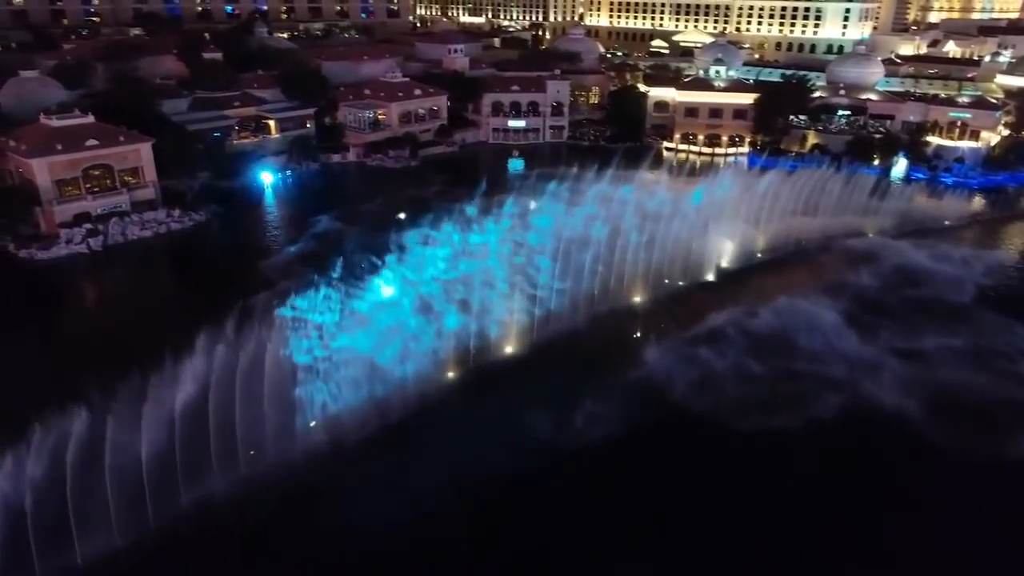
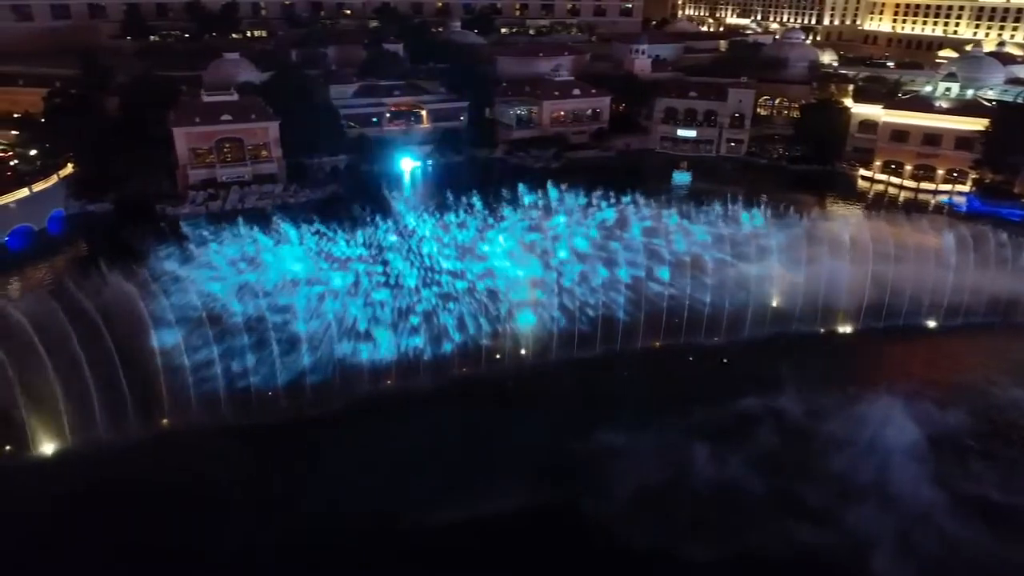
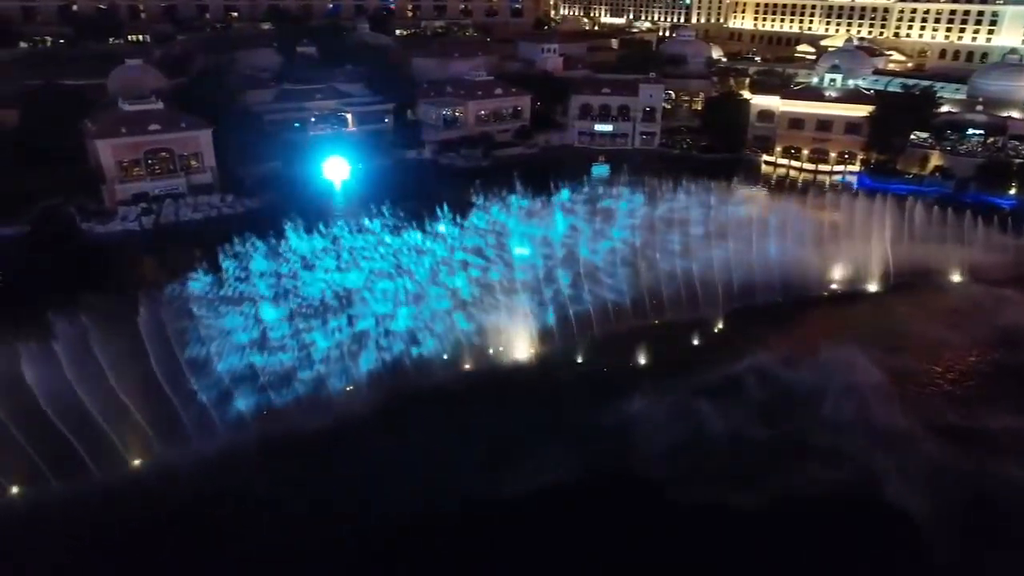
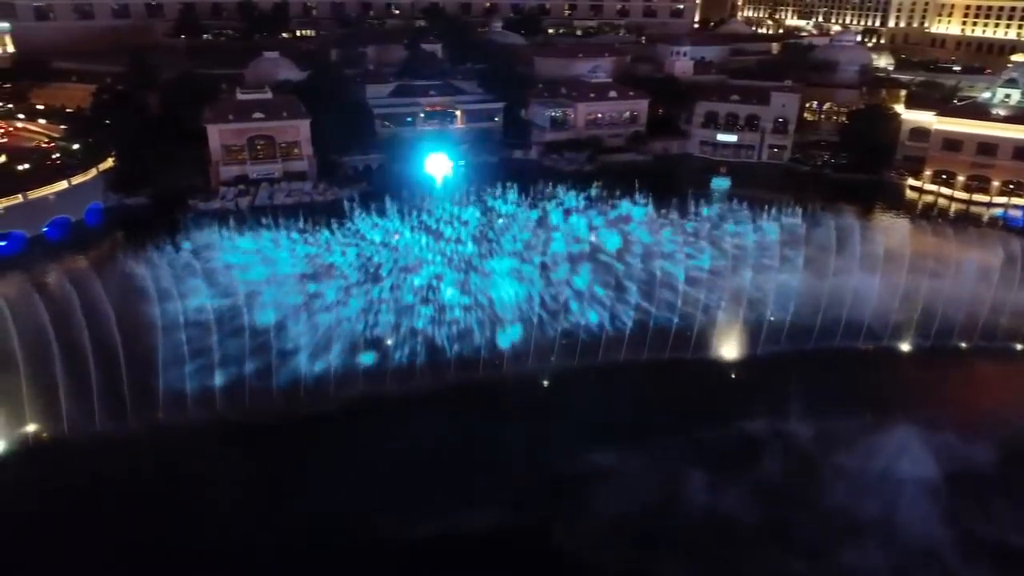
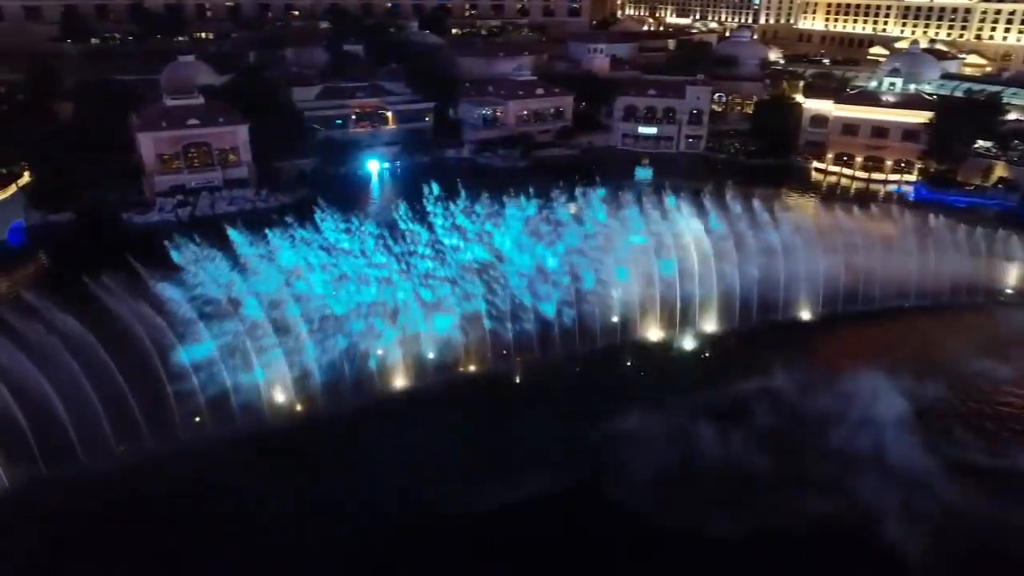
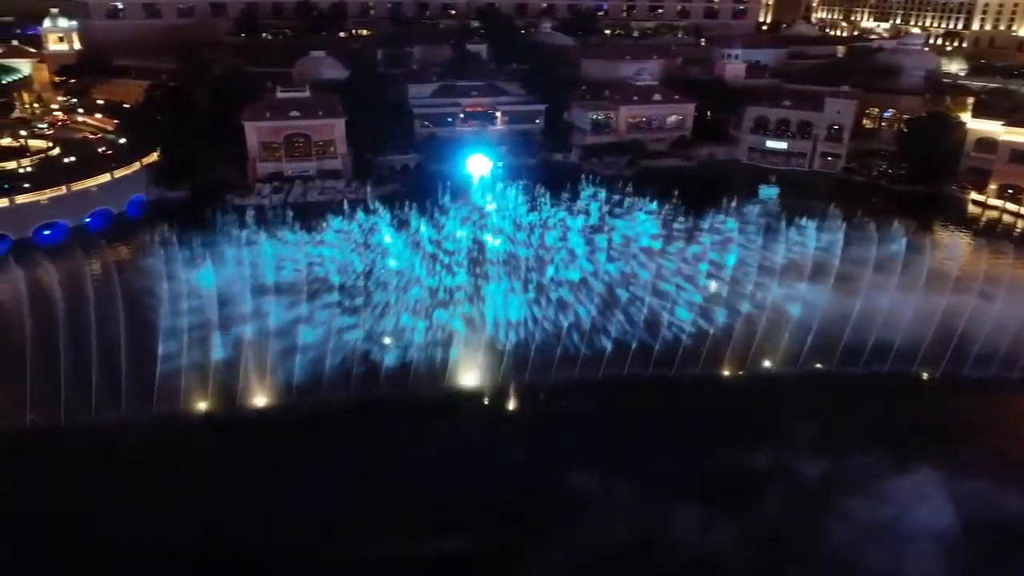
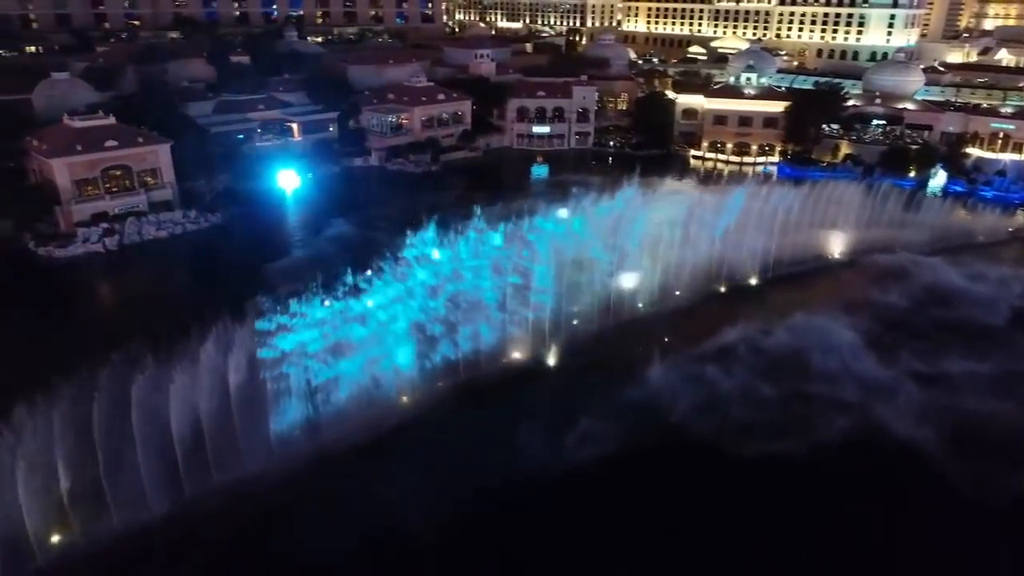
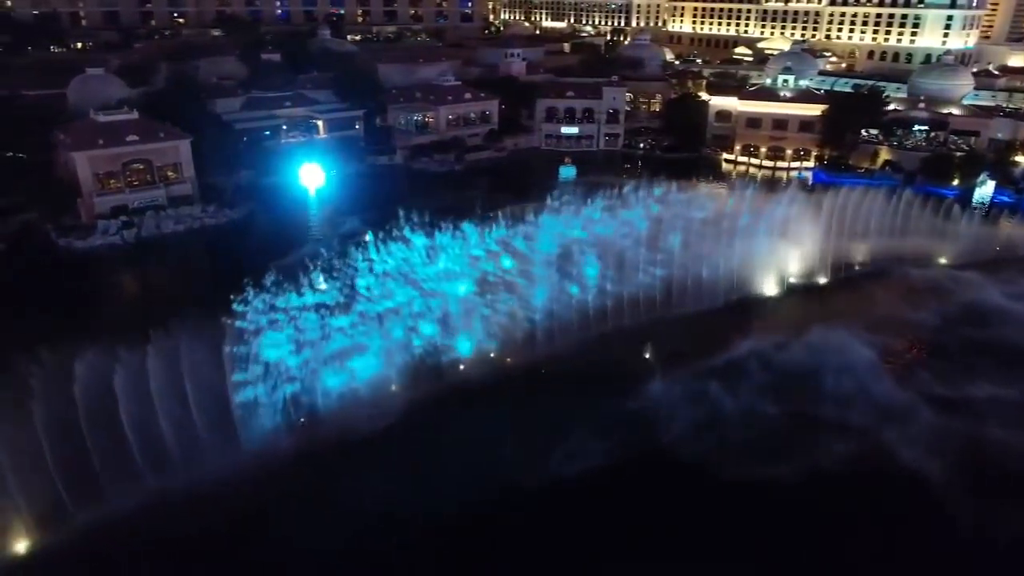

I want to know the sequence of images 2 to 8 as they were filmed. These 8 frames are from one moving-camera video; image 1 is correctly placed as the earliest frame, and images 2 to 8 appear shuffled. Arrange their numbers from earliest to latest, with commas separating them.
7, 8, 3, 5, 2, 4, 6
